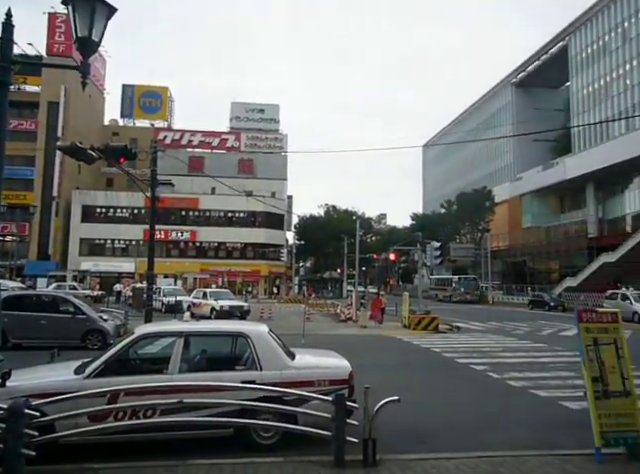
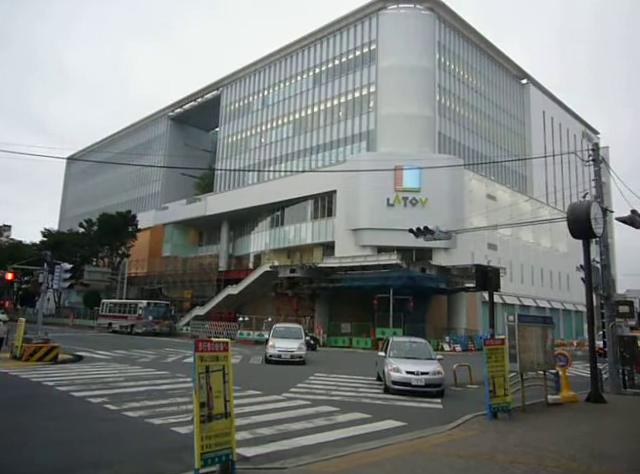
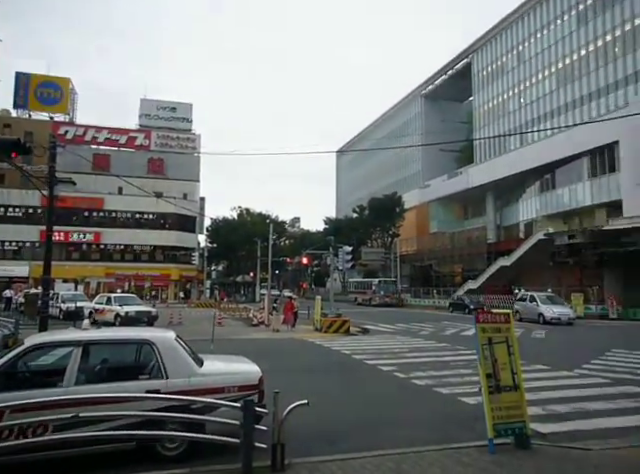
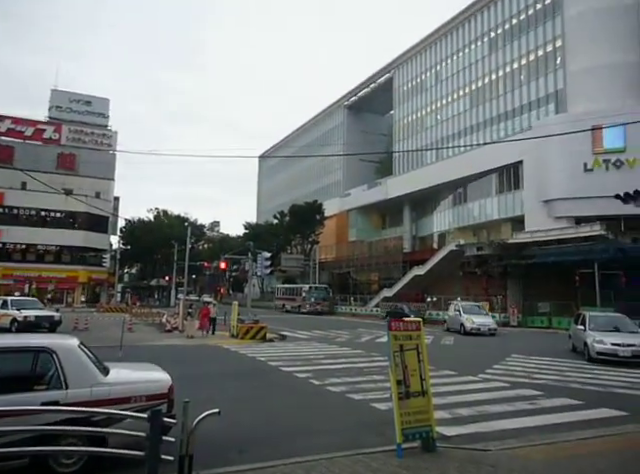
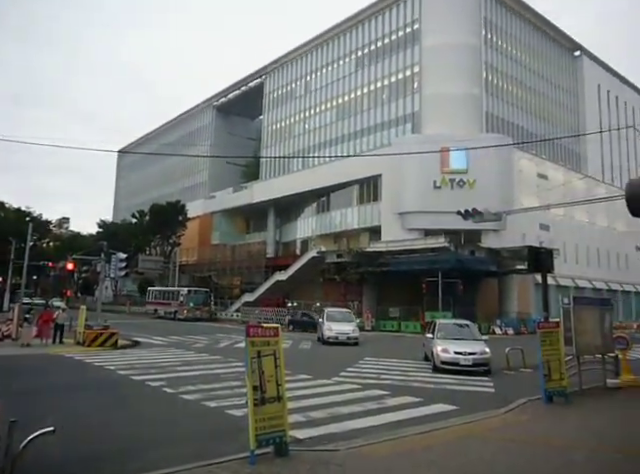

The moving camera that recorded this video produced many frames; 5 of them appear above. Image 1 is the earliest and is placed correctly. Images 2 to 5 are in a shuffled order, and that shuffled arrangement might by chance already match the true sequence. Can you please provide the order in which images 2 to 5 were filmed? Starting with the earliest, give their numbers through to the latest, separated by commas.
3, 4, 5, 2
